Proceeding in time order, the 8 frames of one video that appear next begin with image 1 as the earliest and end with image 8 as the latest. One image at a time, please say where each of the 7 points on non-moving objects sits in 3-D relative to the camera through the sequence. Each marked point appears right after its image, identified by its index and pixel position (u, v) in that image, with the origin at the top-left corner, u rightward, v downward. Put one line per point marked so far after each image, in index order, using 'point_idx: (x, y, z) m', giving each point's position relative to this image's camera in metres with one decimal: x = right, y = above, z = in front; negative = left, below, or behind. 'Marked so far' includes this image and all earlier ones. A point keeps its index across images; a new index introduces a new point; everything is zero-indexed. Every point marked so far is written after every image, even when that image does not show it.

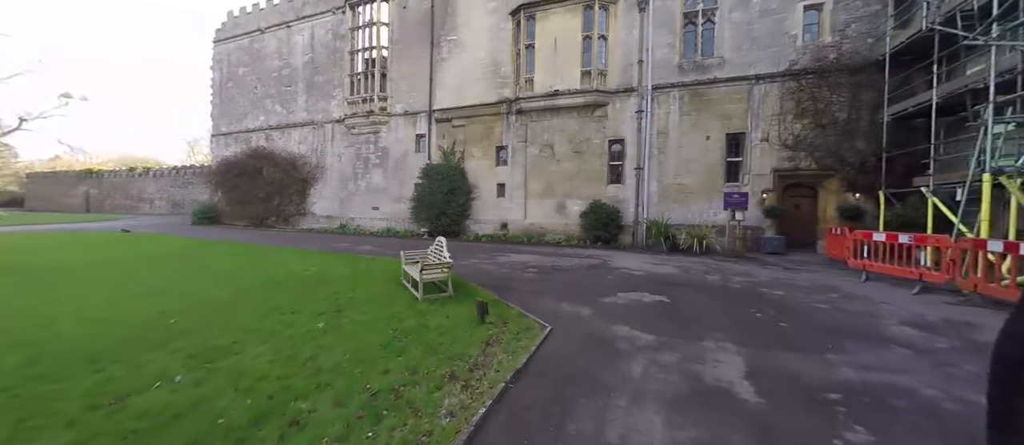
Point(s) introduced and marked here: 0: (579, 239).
0: (+2.7, -0.7, +14.8) m
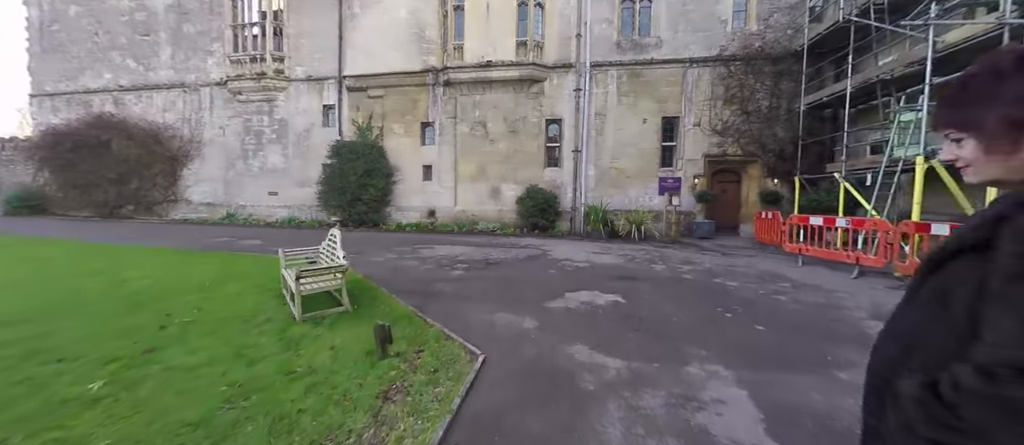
0: (+0.1, -0.2, +13.6) m
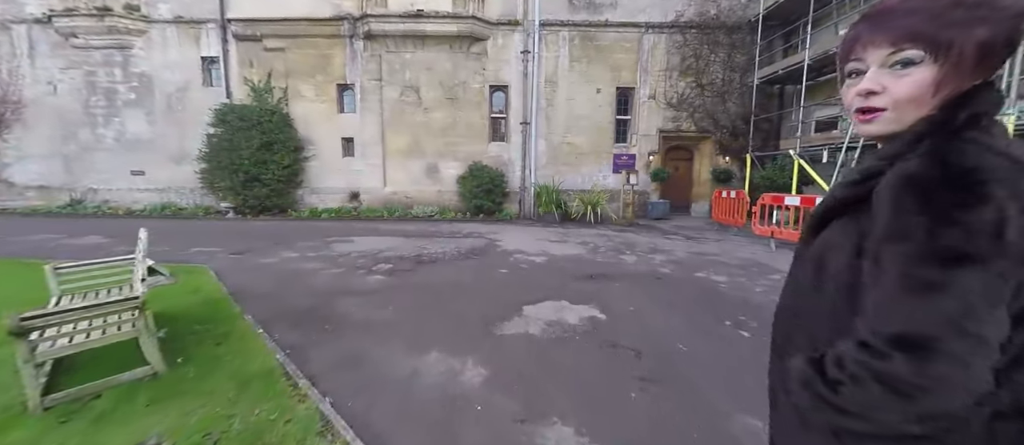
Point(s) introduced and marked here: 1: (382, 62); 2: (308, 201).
0: (-1.8, +0.3, +11.8) m
1: (-4.1, +5.0, +11.3) m
2: (-6.6, +0.7, +11.6) m
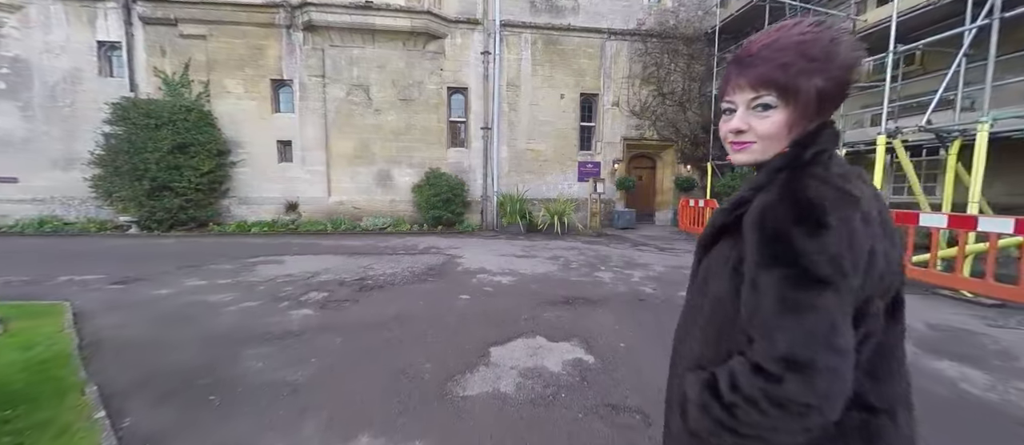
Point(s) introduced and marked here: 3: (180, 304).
0: (-3.0, 0.0, +10.8) m
1: (-5.2, +4.6, +10.1) m
2: (-7.7, +0.3, +10.1) m
3: (-4.1, -1.0, +4.5) m
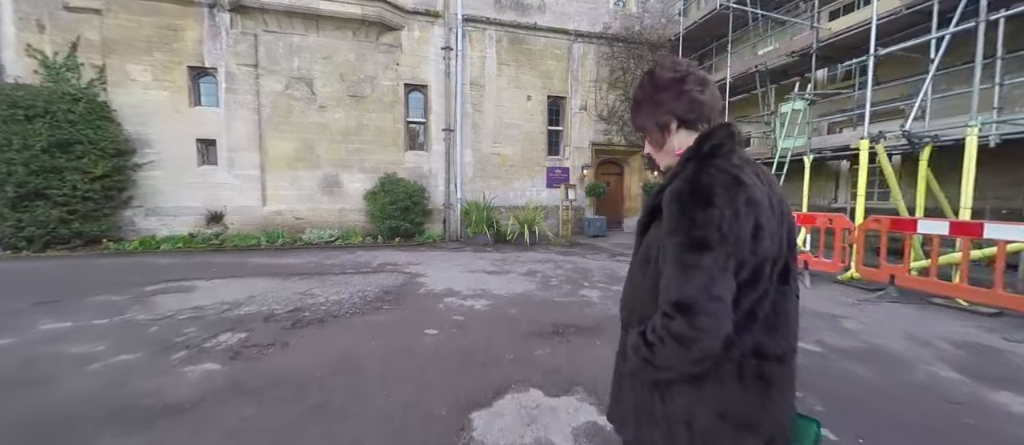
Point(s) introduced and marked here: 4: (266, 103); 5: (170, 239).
0: (-3.9, -0.3, +9.5) m
1: (-6.1, +4.3, +8.7) m
2: (-8.5, -0.1, +8.3) m
3: (-4.3, -1.2, +3.2) m
4: (-6.0, +2.9, +8.9) m
5: (-7.6, -0.4, +8.0) m
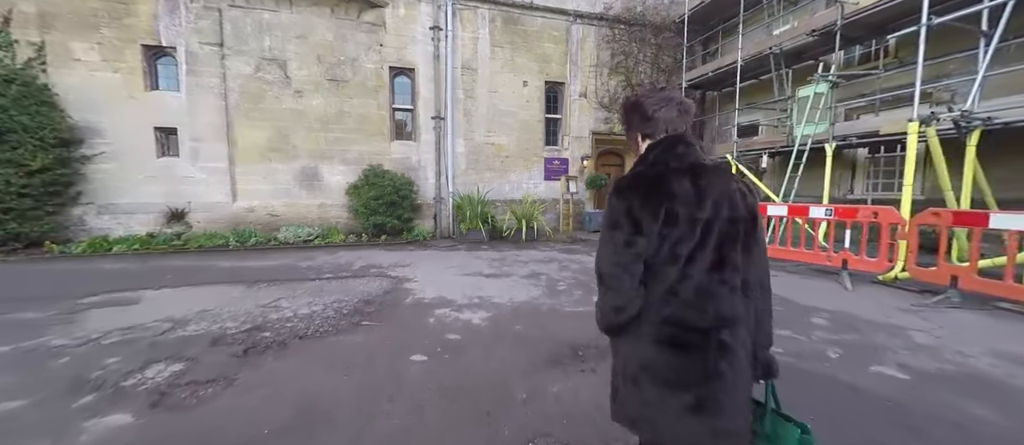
0: (-3.9, -0.3, +8.7) m
1: (-6.2, +4.3, +7.8) m
2: (-8.5, -0.1, +7.4) m
3: (-4.2, -1.2, +2.3) m
4: (-6.1, +3.0, +8.0) m
5: (-7.6, -0.4, +7.1) m
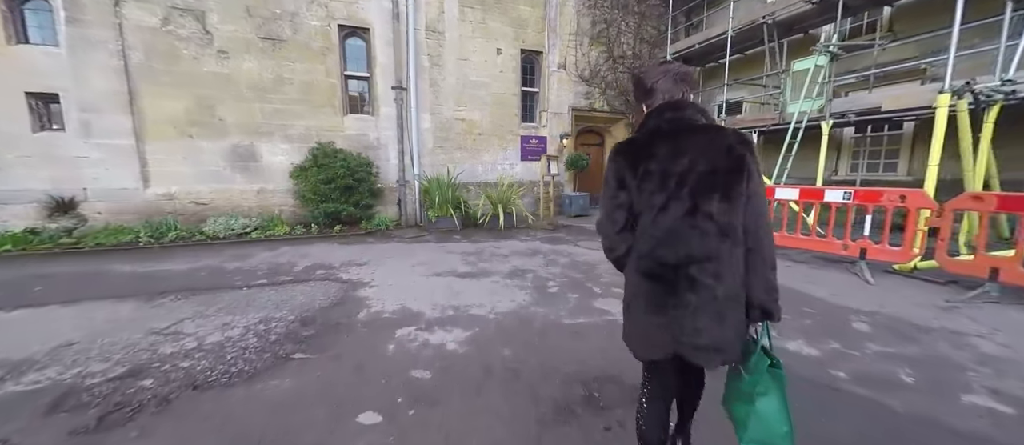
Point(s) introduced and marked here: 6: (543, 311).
0: (-4.5, 0.0, +7.4) m
1: (-6.7, +4.5, +6.1) m
2: (-8.9, 0.0, +5.7) m
3: (-4.2, -1.3, +1.1) m
4: (-6.6, +3.1, +6.4) m
5: (-8.0, -0.3, +5.6) m
6: (+0.3, -0.9, +3.6) m
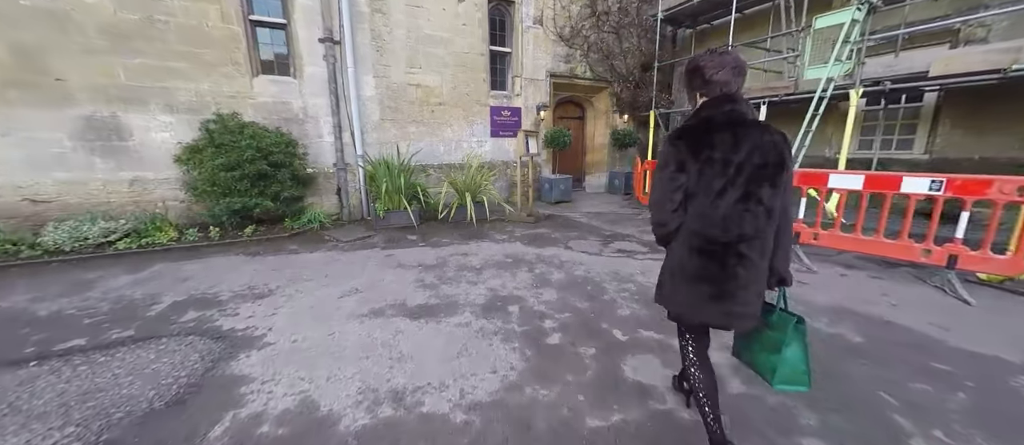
0: (-4.9, 0.0, +5.5) m
1: (-7.1, +4.3, +3.7) m
2: (-9.2, -0.2, +3.4) m
3: (-4.0, -1.7, -0.6) m
4: (-7.0, +3.0, +4.0) m
5: (-8.2, -0.5, +3.4) m
6: (+0.2, -1.0, +2.2) m
